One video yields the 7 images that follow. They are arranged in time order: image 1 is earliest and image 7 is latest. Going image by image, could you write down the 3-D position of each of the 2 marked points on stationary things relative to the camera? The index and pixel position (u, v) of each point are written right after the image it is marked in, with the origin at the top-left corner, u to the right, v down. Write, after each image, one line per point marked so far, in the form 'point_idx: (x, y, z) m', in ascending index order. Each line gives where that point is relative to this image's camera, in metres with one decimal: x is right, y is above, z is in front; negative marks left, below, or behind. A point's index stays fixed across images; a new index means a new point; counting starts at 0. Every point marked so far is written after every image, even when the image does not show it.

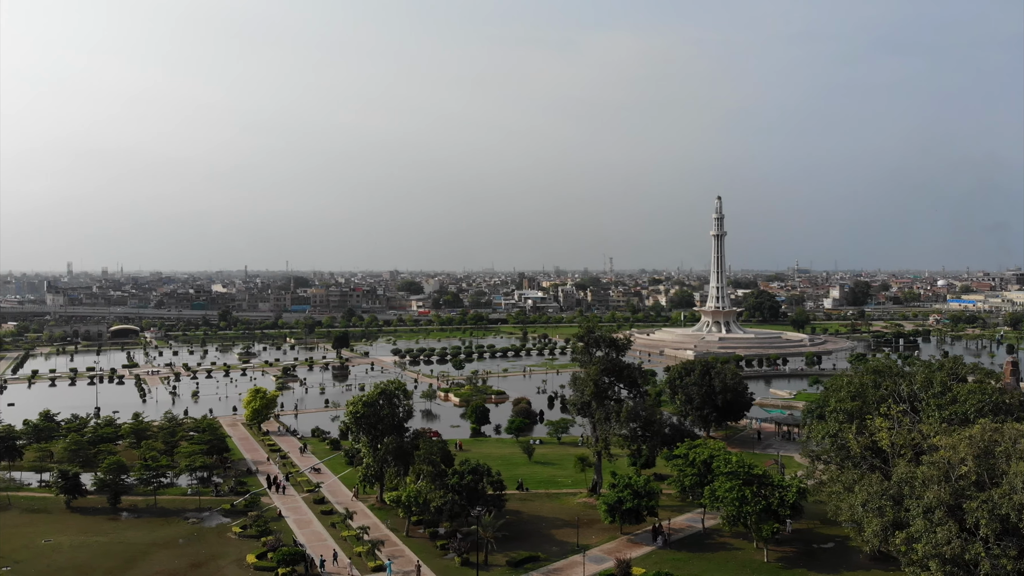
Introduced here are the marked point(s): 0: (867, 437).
0: (+7.8, -3.2, +18.1) m
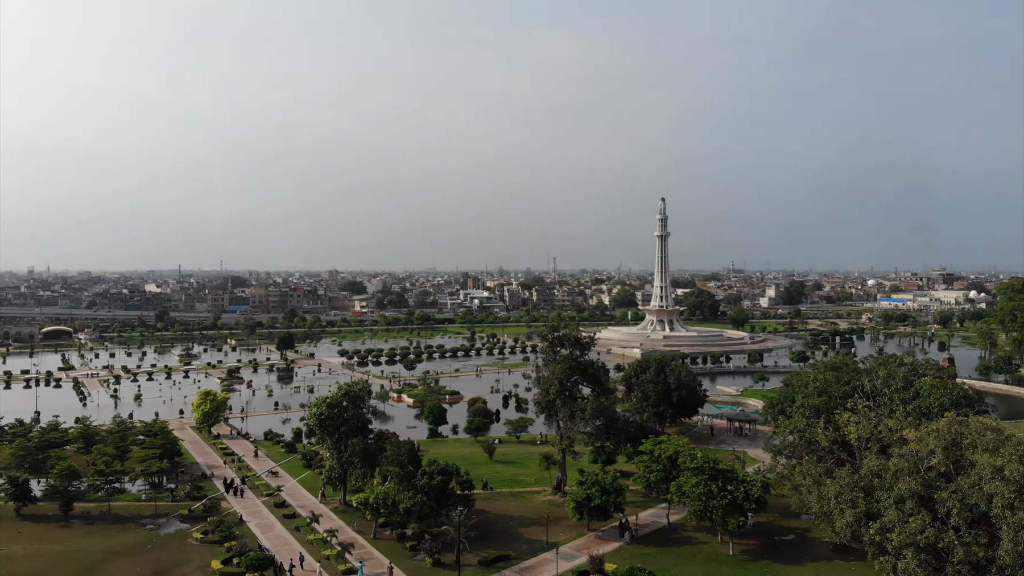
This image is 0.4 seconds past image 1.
0: (+7.3, -3.2, +18.6) m
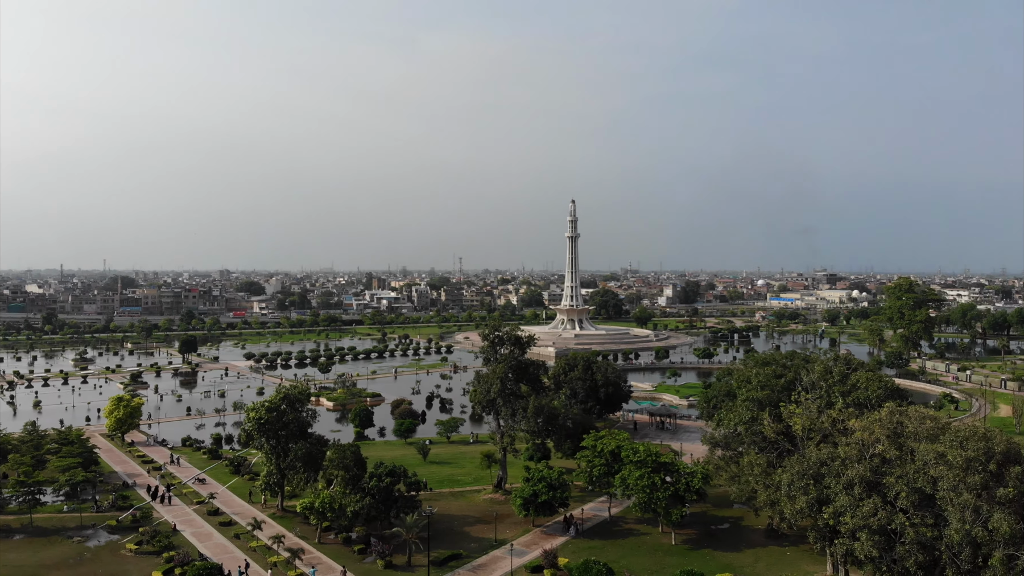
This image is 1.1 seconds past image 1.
0: (+6.4, -3.2, +19.7) m
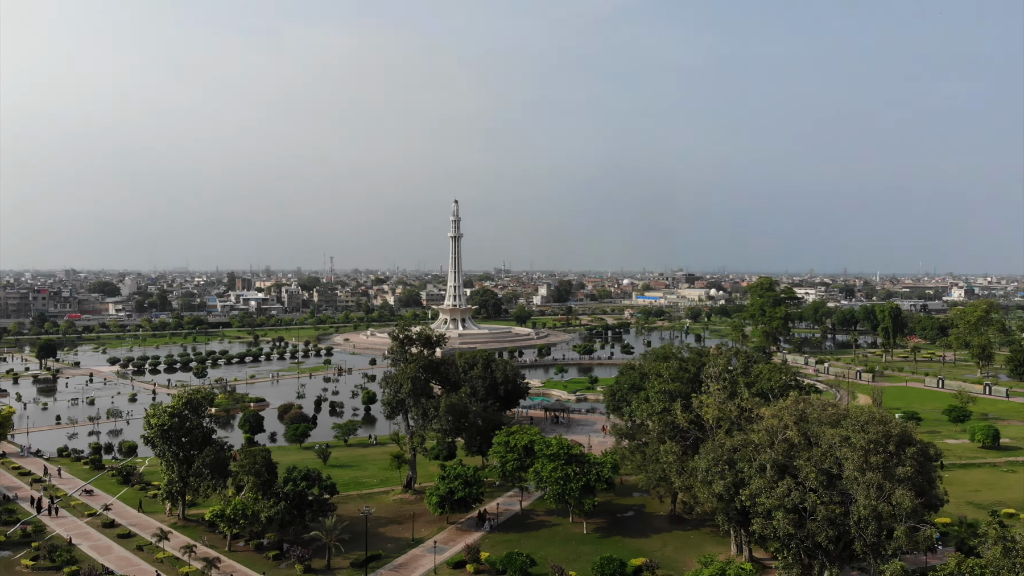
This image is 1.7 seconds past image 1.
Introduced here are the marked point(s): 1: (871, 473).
0: (+4.5, -3.2, +20.9) m
1: (+7.1, -3.7, +16.6) m
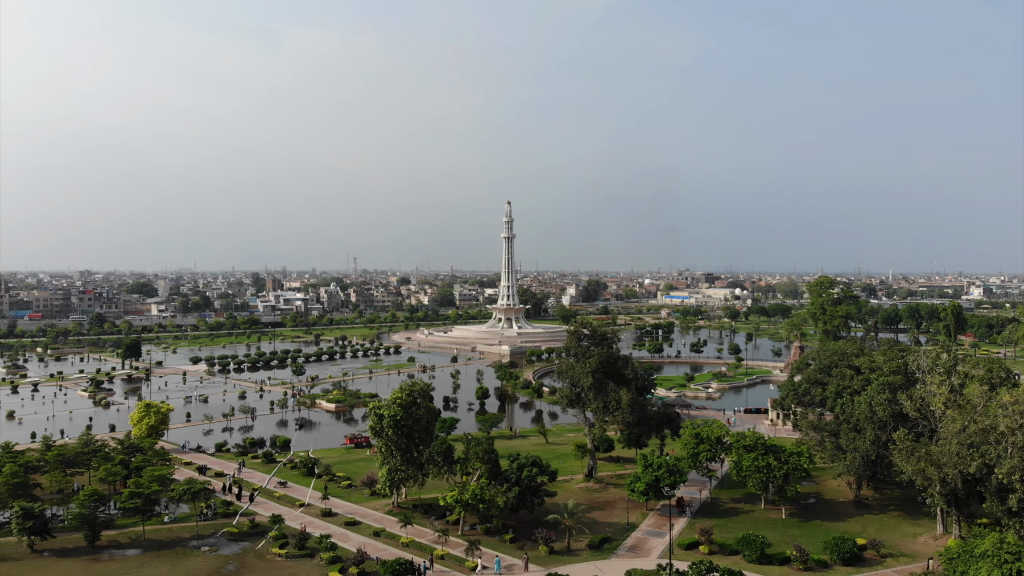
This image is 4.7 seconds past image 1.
0: (+10.8, -3.1, +22.4) m
1: (+13.5, -3.6, +18.1) m
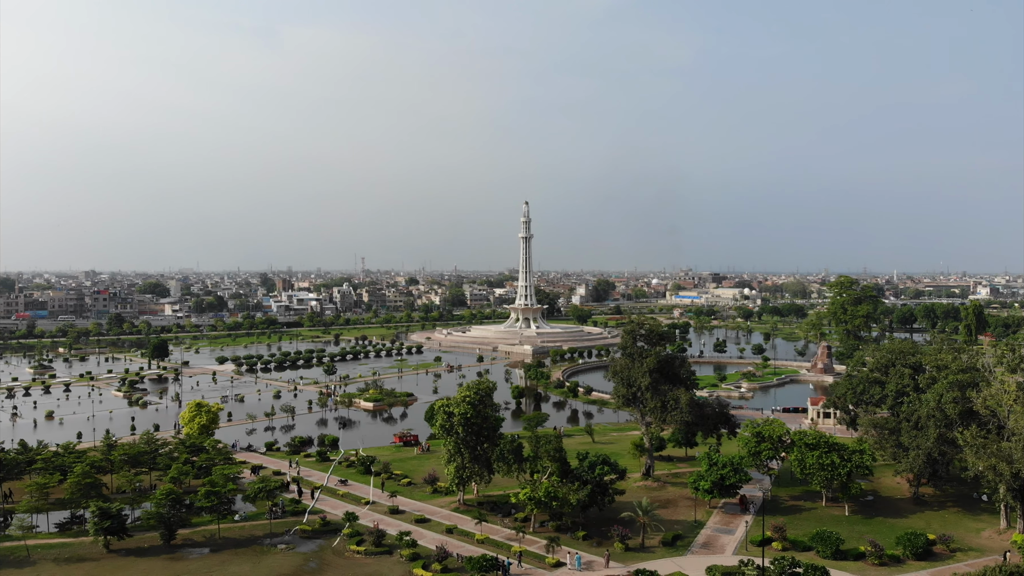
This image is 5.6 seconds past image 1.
0: (+12.9, -3.1, +22.7) m
1: (+15.7, -3.6, +18.4) m
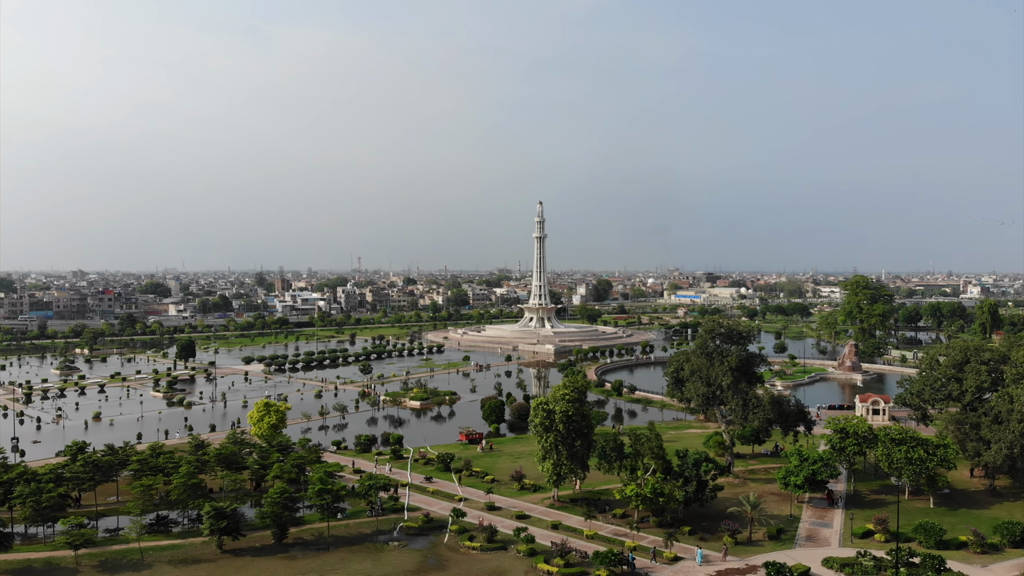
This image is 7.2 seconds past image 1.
0: (+16.1, -3.0, +23.5) m
1: (+18.9, -3.6, +19.3) m
